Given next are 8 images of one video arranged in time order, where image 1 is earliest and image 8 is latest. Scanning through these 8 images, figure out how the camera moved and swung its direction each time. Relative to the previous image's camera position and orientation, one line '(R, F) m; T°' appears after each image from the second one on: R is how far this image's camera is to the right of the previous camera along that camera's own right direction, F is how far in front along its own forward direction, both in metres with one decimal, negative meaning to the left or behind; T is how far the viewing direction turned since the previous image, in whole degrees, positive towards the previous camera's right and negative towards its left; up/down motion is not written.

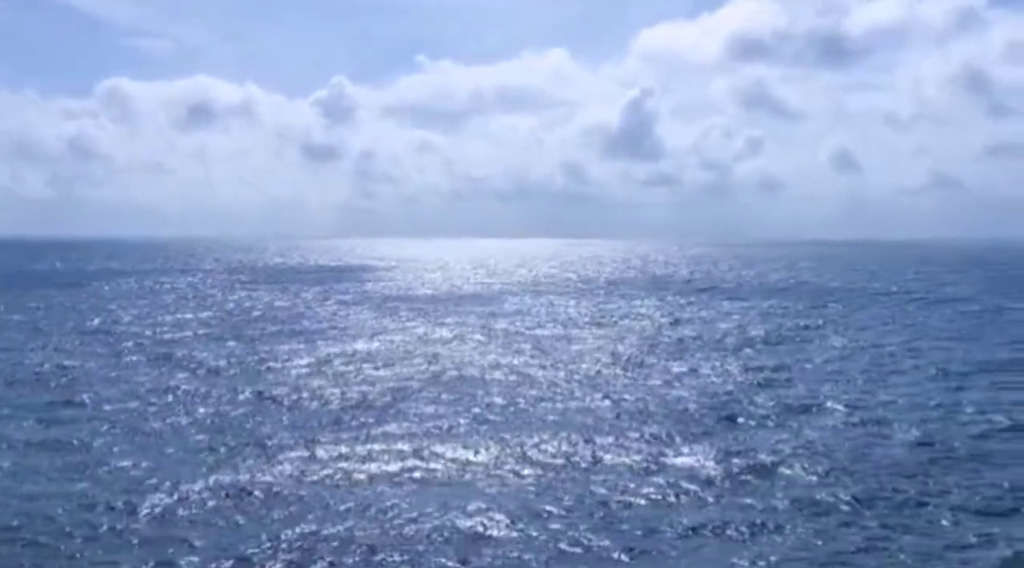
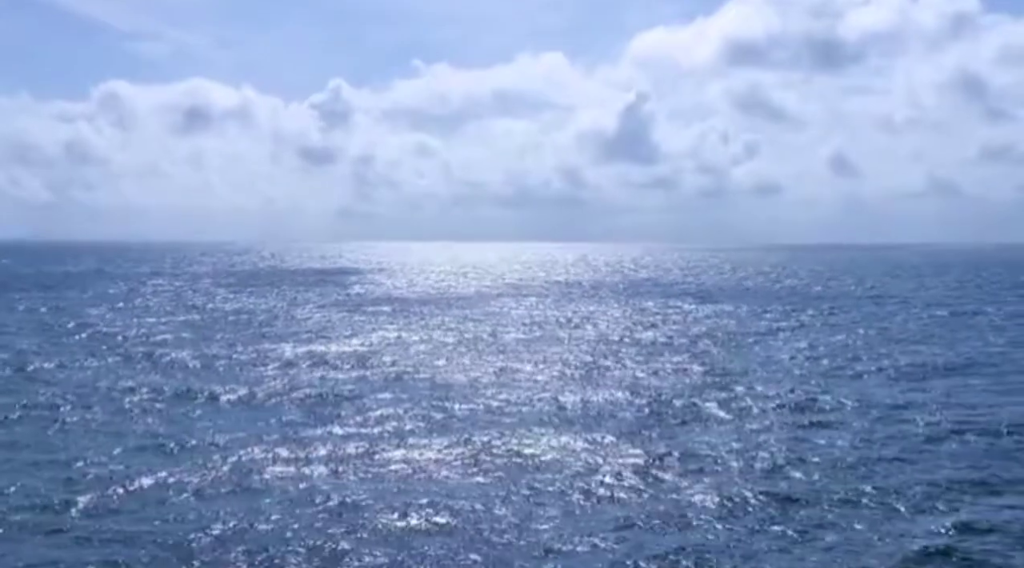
(+0.9, +1.5) m; 0°
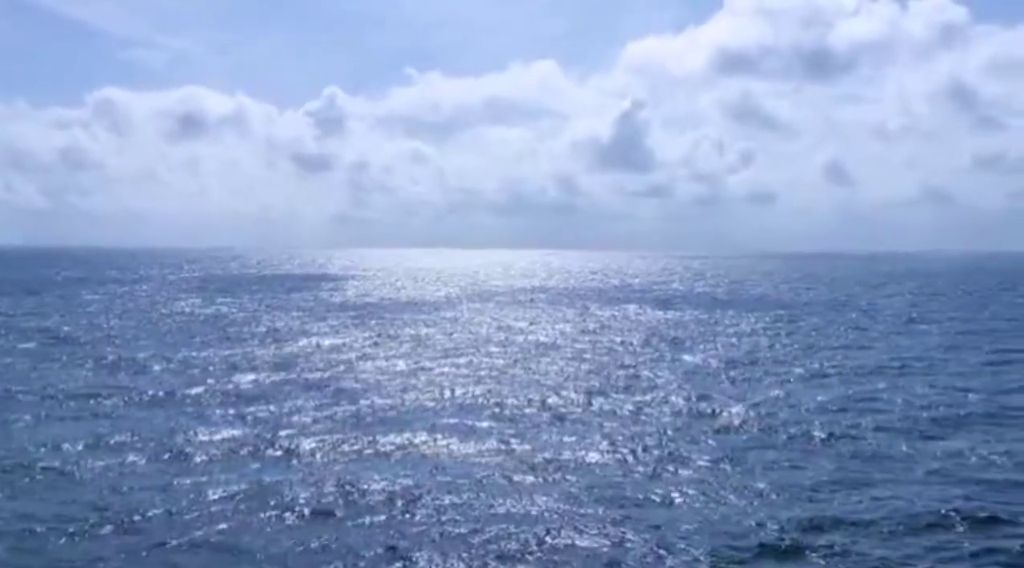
(+1.9, -0.4) m; 0°
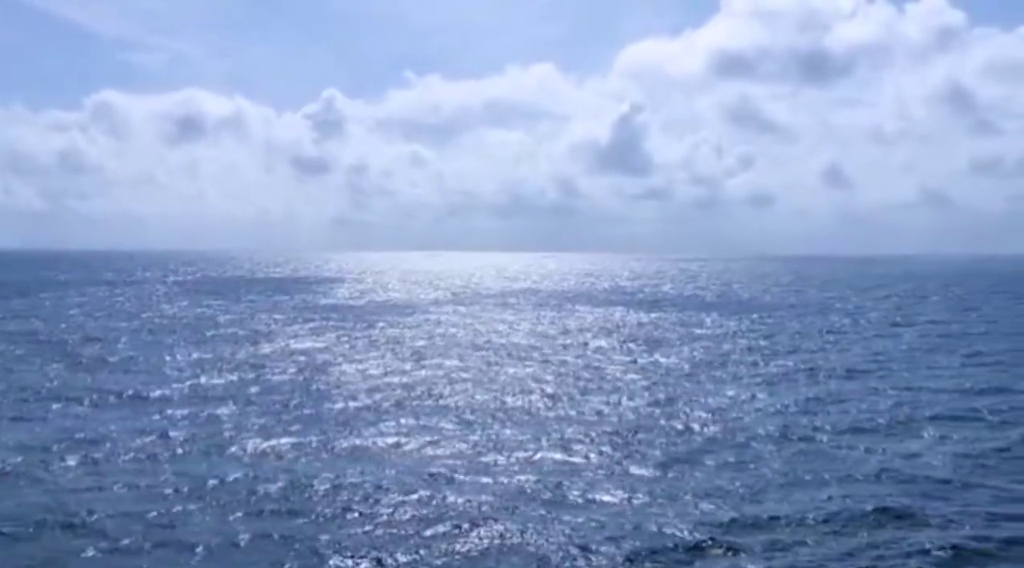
(+0.6, 0.0) m; 0°
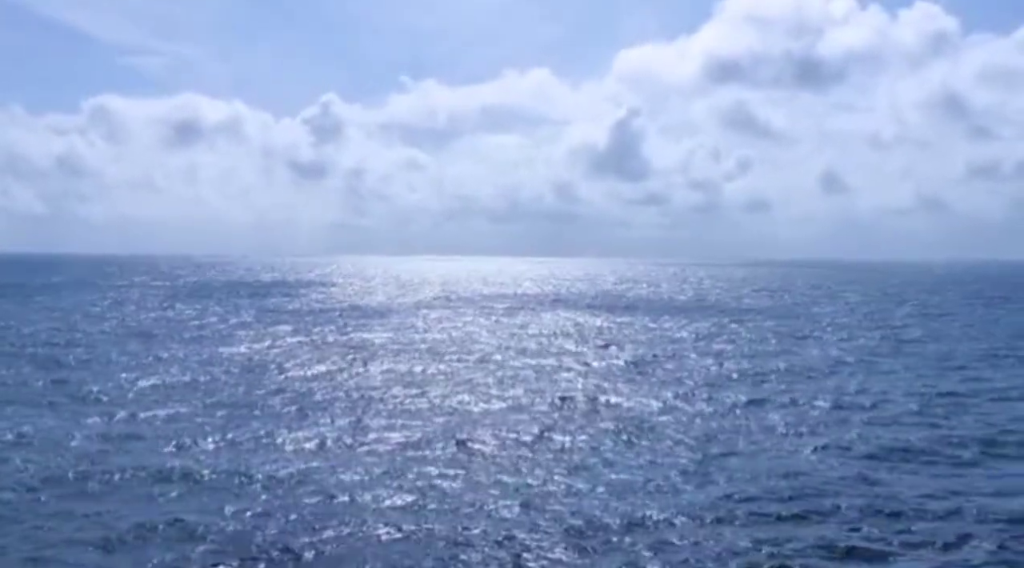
(+0.6, -0.4) m; 0°
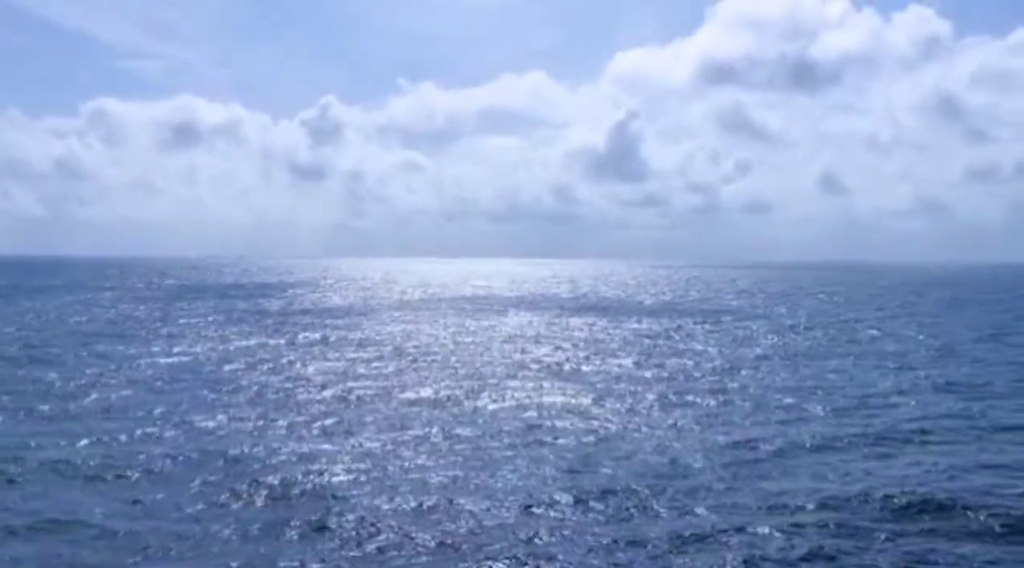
(+0.3, -0.2) m; 0°
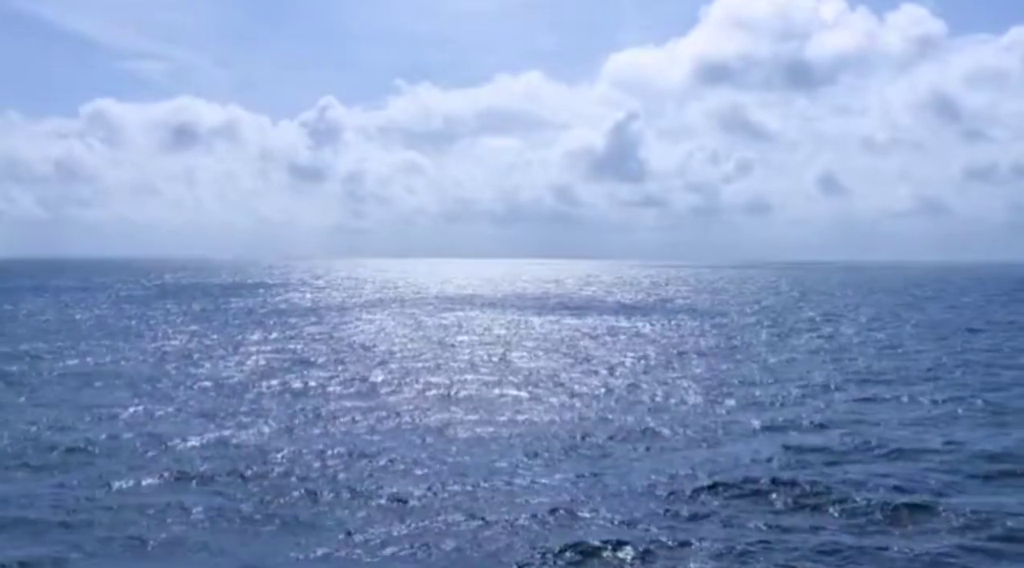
(-1.4, -0.5) m; 0°
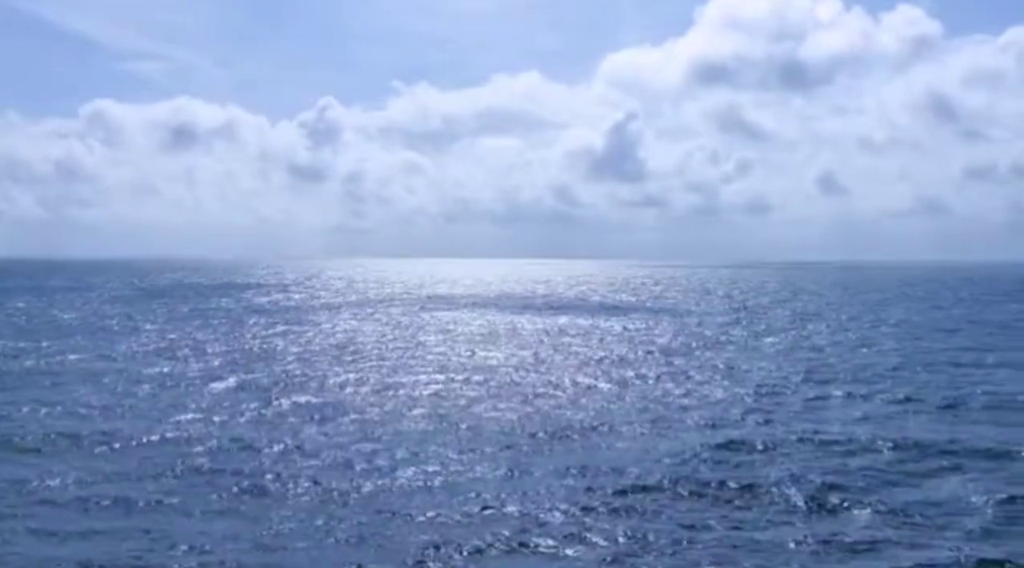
(+1.0, 0.0) m; 0°
